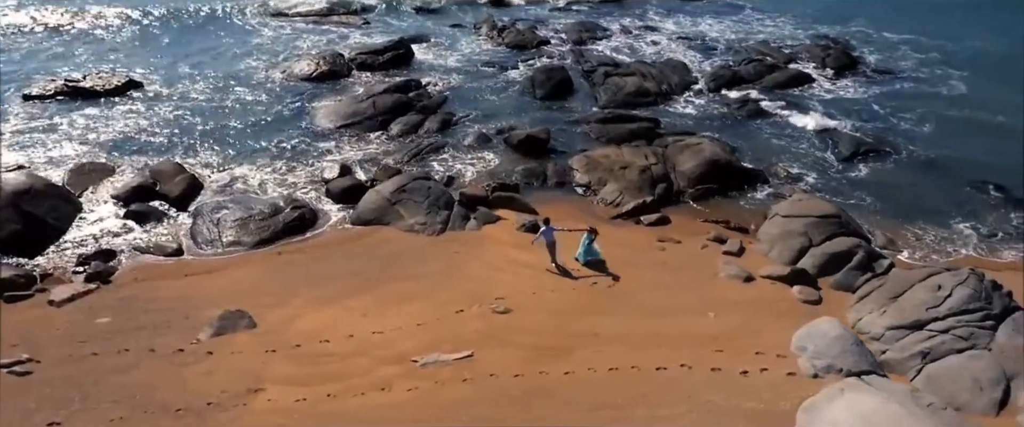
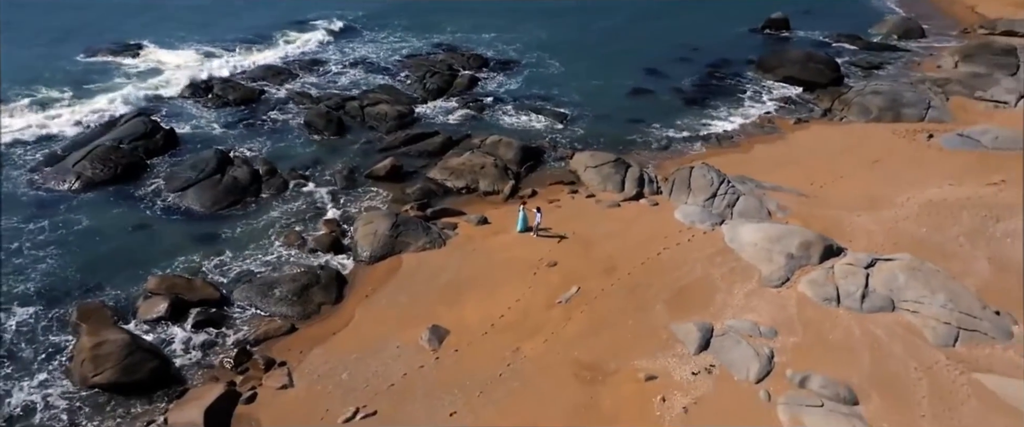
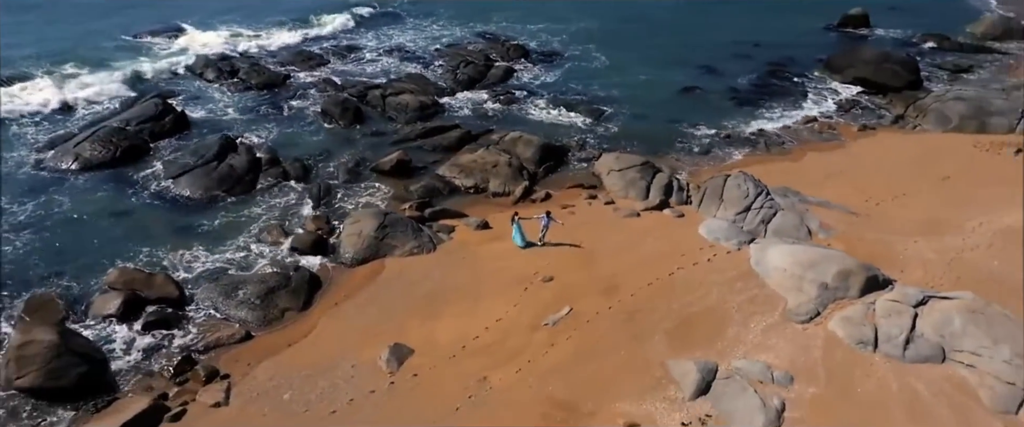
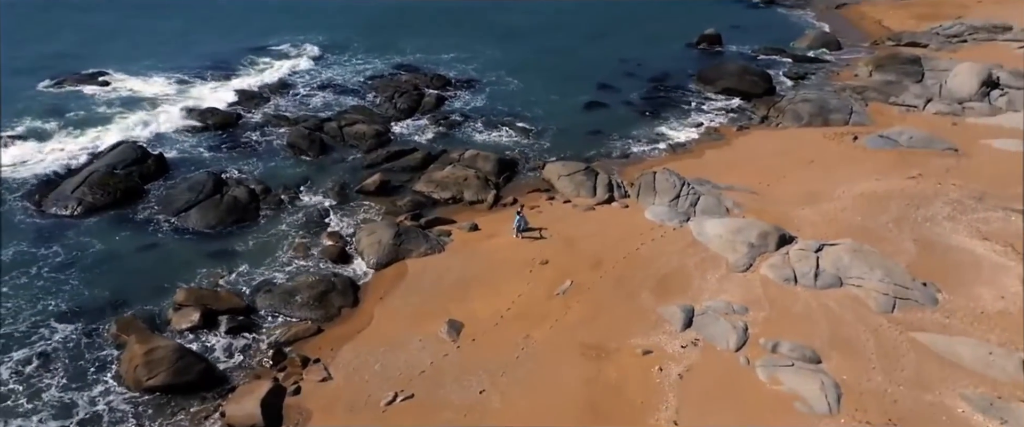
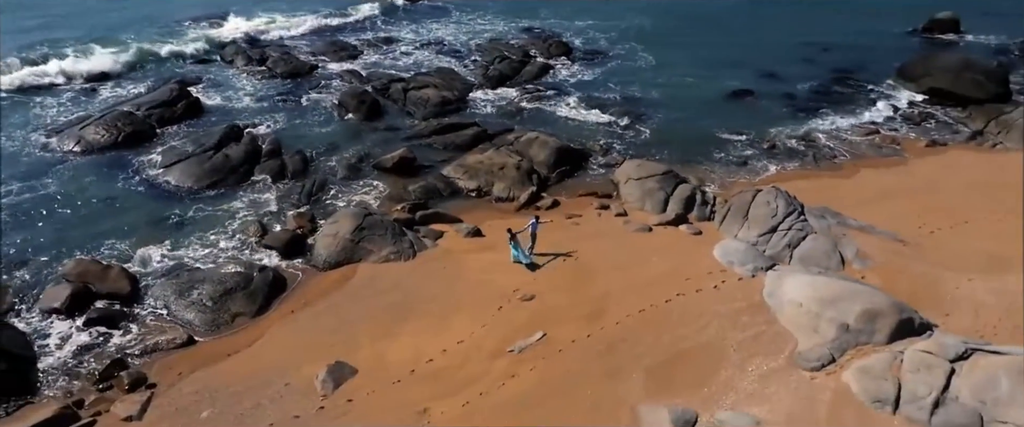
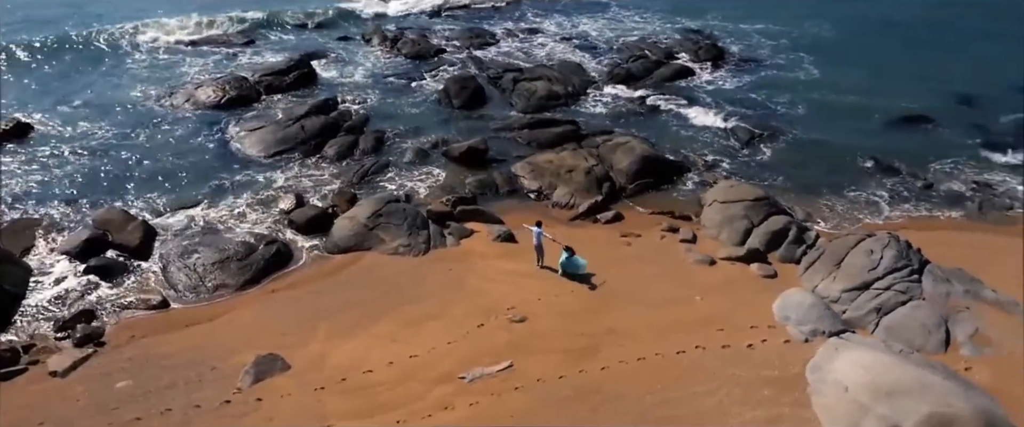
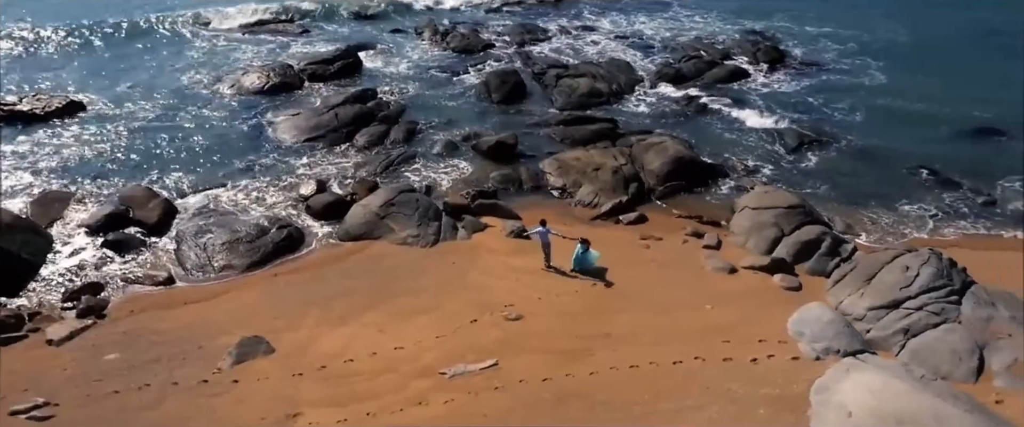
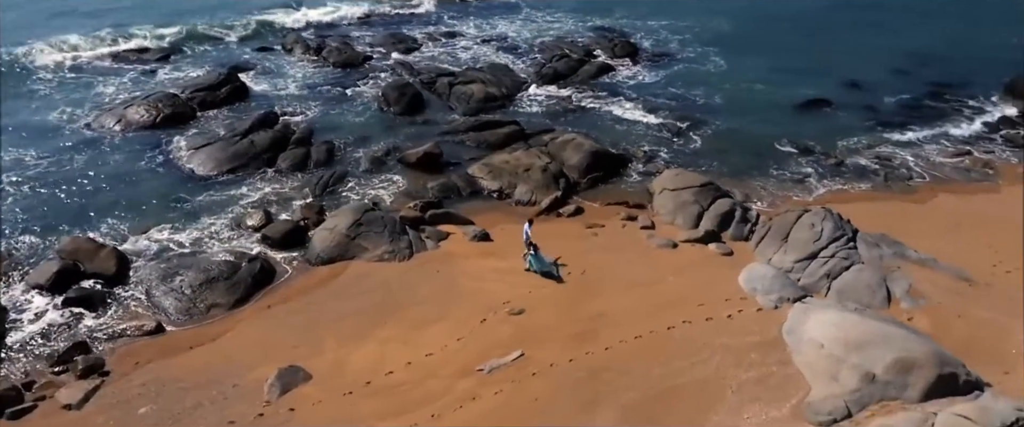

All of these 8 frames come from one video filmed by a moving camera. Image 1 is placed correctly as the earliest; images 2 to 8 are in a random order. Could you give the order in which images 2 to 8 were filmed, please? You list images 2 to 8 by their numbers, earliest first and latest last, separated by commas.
7, 6, 8, 5, 3, 2, 4
